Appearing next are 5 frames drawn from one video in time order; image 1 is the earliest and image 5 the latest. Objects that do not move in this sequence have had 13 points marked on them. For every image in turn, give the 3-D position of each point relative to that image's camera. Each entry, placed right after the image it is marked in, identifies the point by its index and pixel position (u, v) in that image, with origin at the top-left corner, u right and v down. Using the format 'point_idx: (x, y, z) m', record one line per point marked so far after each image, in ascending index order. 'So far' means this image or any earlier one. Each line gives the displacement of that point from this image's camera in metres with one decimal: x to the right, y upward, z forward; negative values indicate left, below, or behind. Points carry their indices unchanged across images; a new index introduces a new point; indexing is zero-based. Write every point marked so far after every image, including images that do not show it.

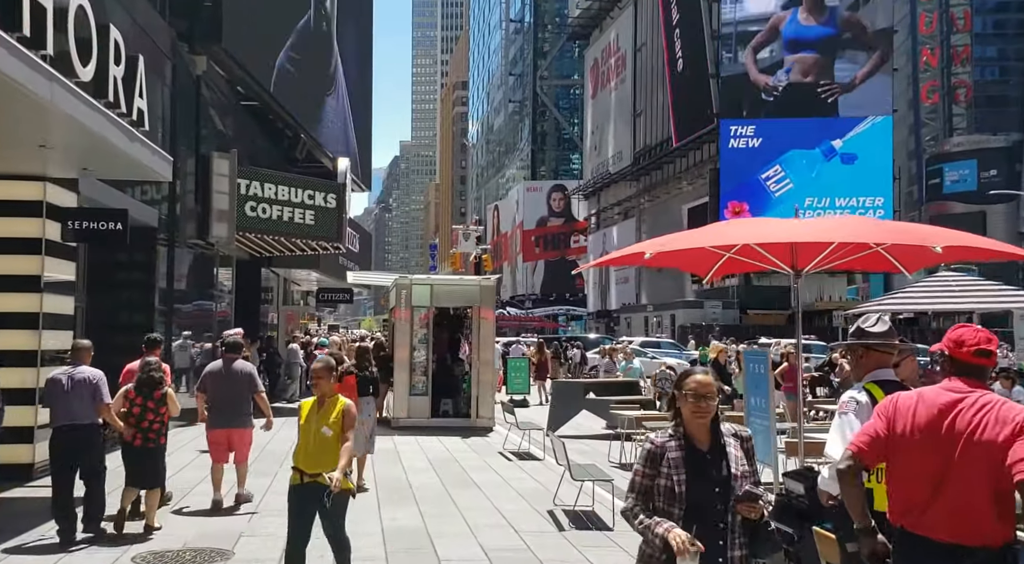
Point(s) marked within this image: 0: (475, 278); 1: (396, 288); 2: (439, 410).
0: (-0.7, +0.1, +19.7) m
1: (-2.2, -0.1, +19.6) m
2: (-1.4, -2.5, +19.8) m
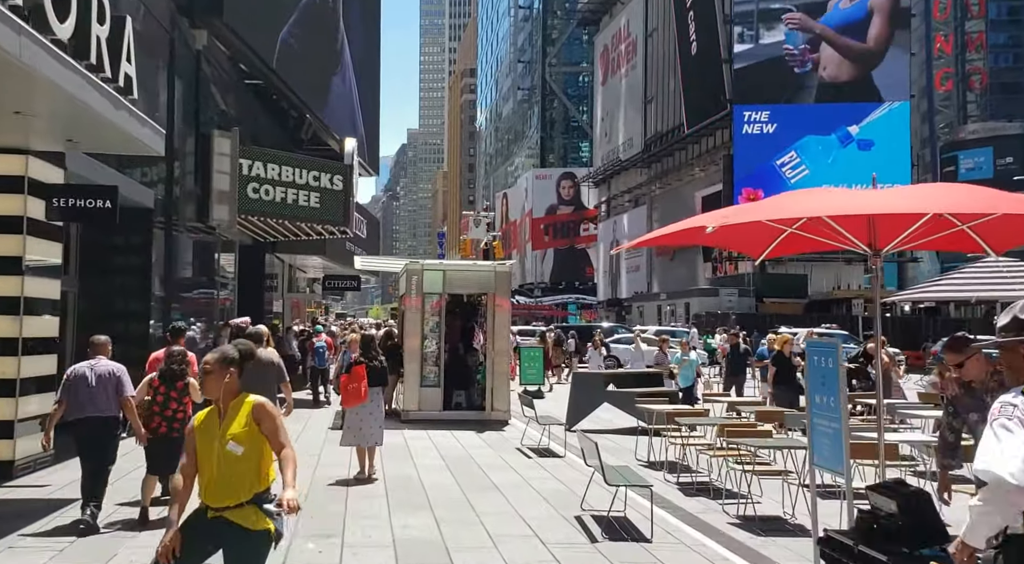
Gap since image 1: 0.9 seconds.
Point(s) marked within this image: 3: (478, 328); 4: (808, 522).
0: (-0.4, +0.3, +18.7) m
1: (-1.9, +0.2, +18.5) m
2: (-1.1, -2.2, +18.8) m
3: (-0.6, -0.9, +18.7) m
4: (+2.9, -2.4, +10.3) m
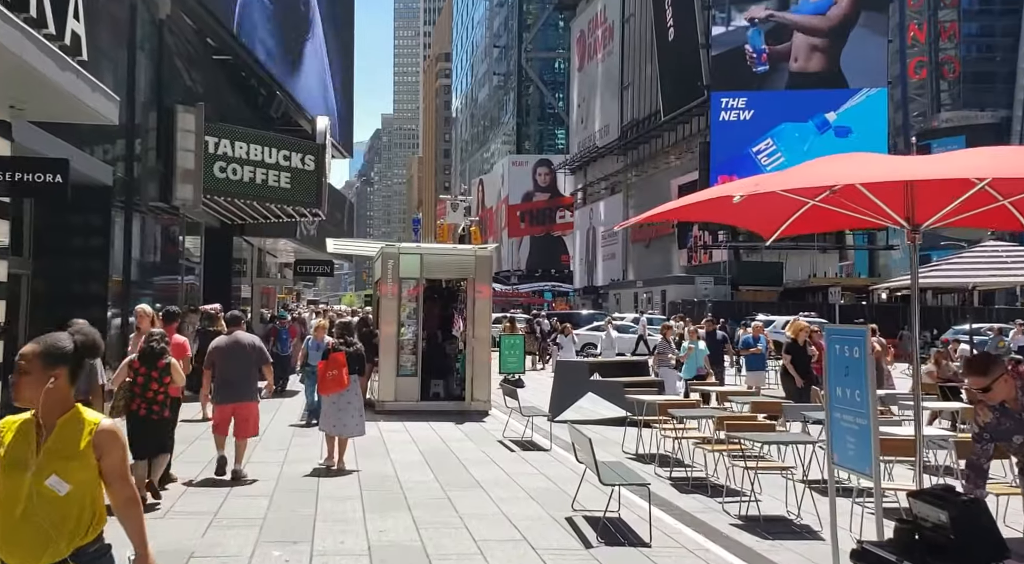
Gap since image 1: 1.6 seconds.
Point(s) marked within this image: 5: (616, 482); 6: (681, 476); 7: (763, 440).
0: (-0.8, +0.6, +17.8) m
1: (-2.2, +0.4, +17.7) m
2: (-1.5, -1.9, +17.9) m
3: (-0.9, -0.6, +17.9) m
4: (+2.8, -2.2, +9.6) m
5: (+0.9, -1.7, +8.6) m
6: (+1.9, -2.2, +11.8) m
7: (+2.4, -1.6, +10.1) m
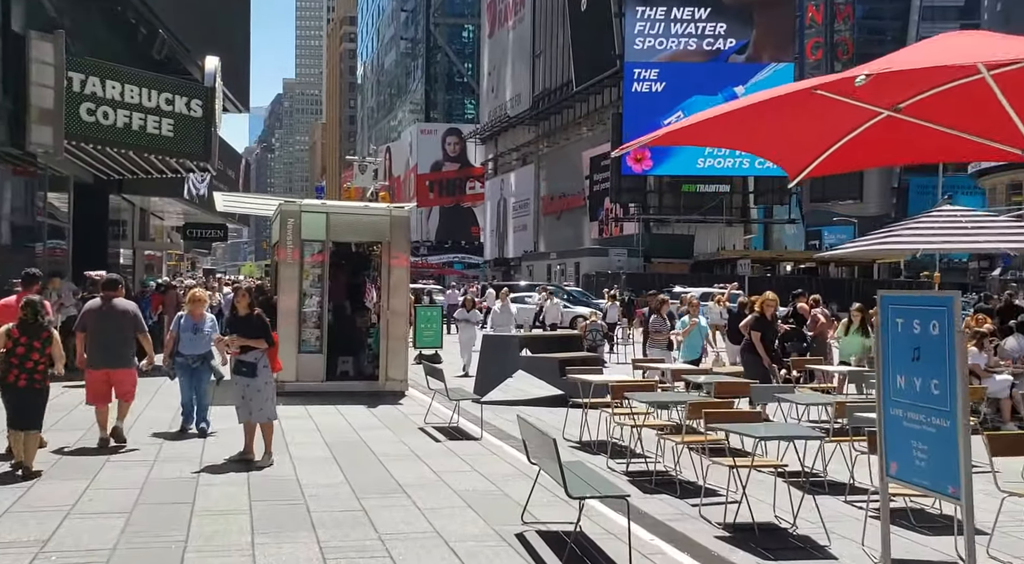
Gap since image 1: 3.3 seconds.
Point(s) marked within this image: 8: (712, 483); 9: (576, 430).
0: (-2.0, +1.2, +15.6) m
1: (-3.4, +1.0, +15.3) m
2: (-2.7, -1.4, +15.7) m
3: (-2.2, 0.0, +15.6) m
4: (+2.3, -1.9, +7.8) m
5: (+0.5, -1.4, +6.6) m
6: (+1.2, -1.8, +9.9) m
7: (+1.9, -1.2, +8.2) m
8: (+1.8, -1.8, +9.2) m
9: (+0.7, -1.7, +11.8) m
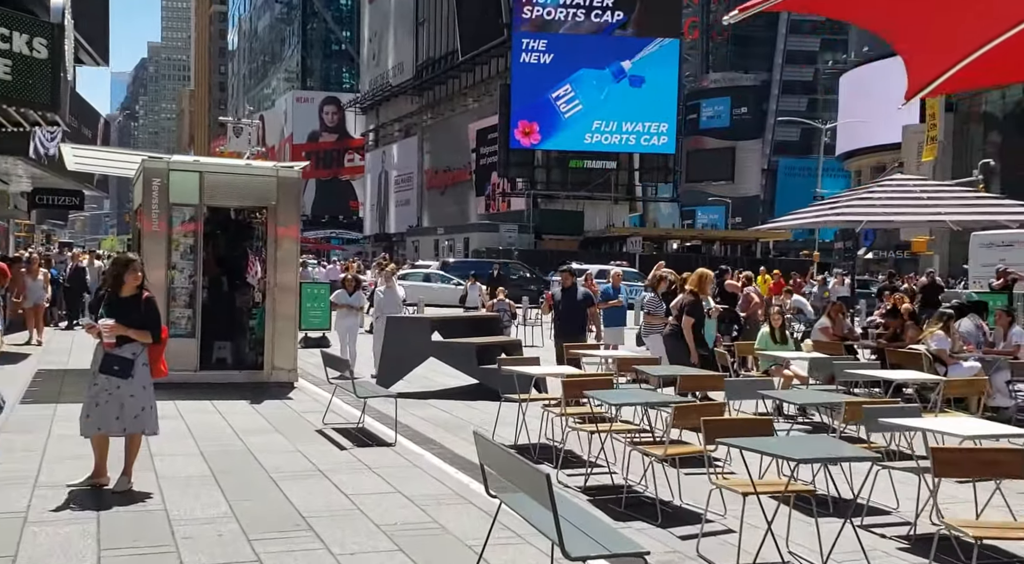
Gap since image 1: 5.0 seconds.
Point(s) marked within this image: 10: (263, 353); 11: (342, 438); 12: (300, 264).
0: (-3.2, +1.5, +13.2) m
1: (-4.6, +1.3, +12.8) m
2: (-3.9, -1.0, +13.3) m
3: (-3.4, +0.3, +13.3) m
4: (+2.0, -1.7, +6.1) m
5: (+0.3, -1.2, +4.6) m
6: (+0.7, -1.6, +8.1) m
7: (+1.6, -1.0, +6.4) m
8: (+1.3, -1.6, +7.4) m
9: (0.0, -1.5, +9.9) m
10: (-3.3, -0.9, +13.4) m
11: (-1.6, -1.5, +9.8) m
12: (-2.8, +0.3, +13.4) m
